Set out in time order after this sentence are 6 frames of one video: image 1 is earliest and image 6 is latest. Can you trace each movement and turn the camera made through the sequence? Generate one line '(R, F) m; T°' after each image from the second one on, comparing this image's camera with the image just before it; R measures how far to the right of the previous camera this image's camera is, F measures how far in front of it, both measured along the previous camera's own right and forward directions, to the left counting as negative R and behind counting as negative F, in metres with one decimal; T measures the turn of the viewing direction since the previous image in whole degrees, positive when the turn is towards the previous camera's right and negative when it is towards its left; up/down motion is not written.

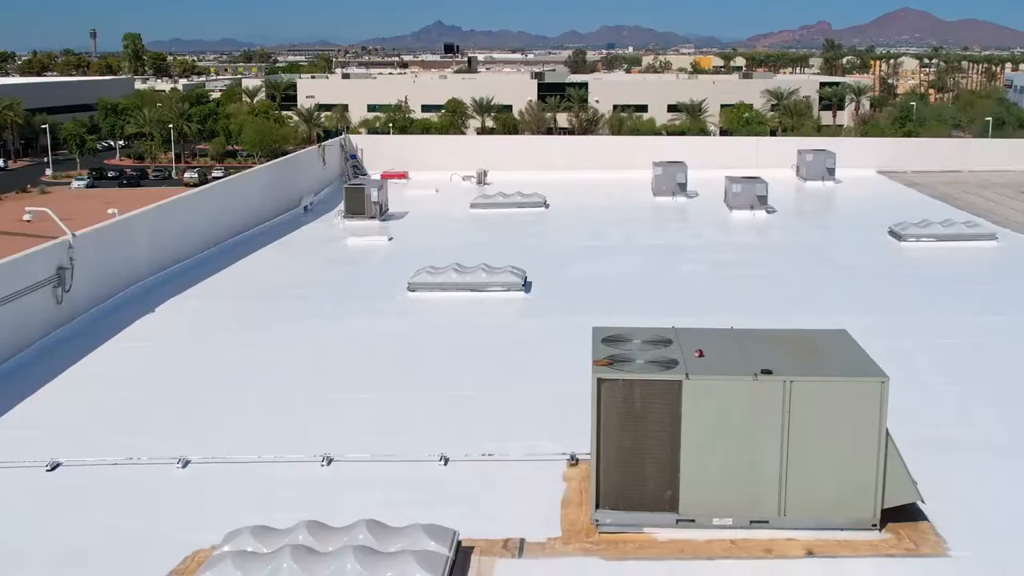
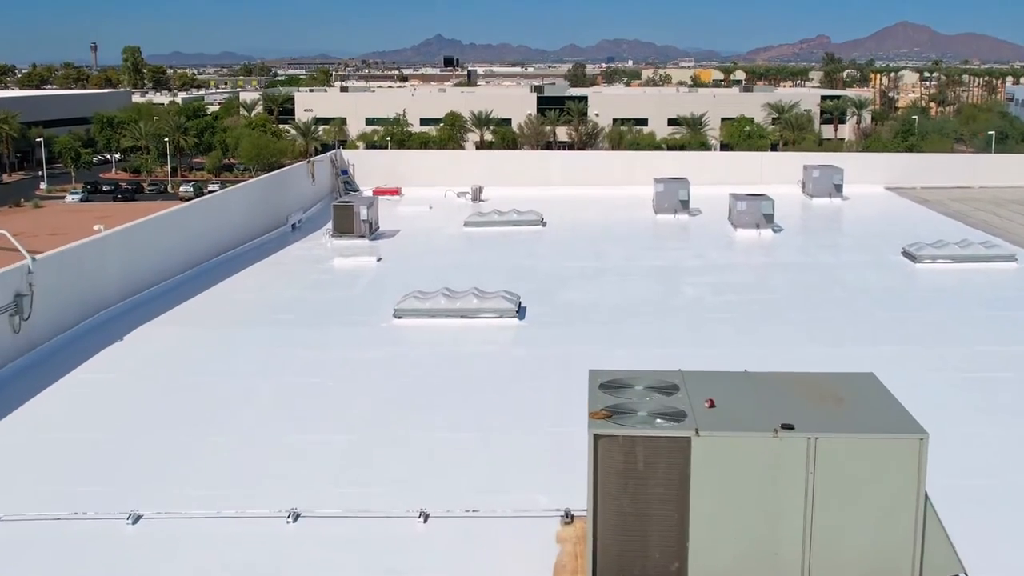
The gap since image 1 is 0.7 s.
(+0.1, +0.6) m; 0°
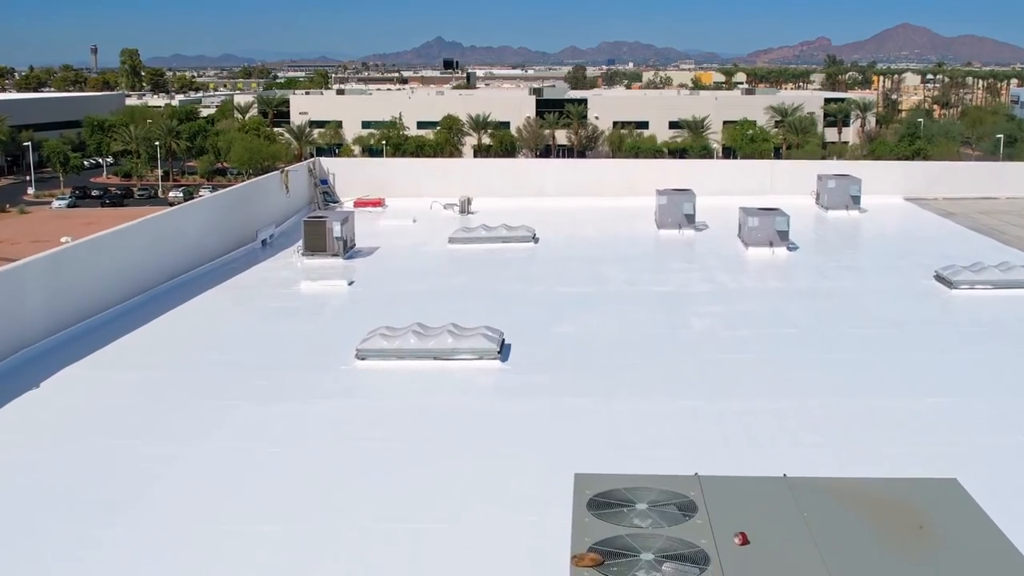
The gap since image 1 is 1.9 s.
(+0.1, +1.3) m; 0°
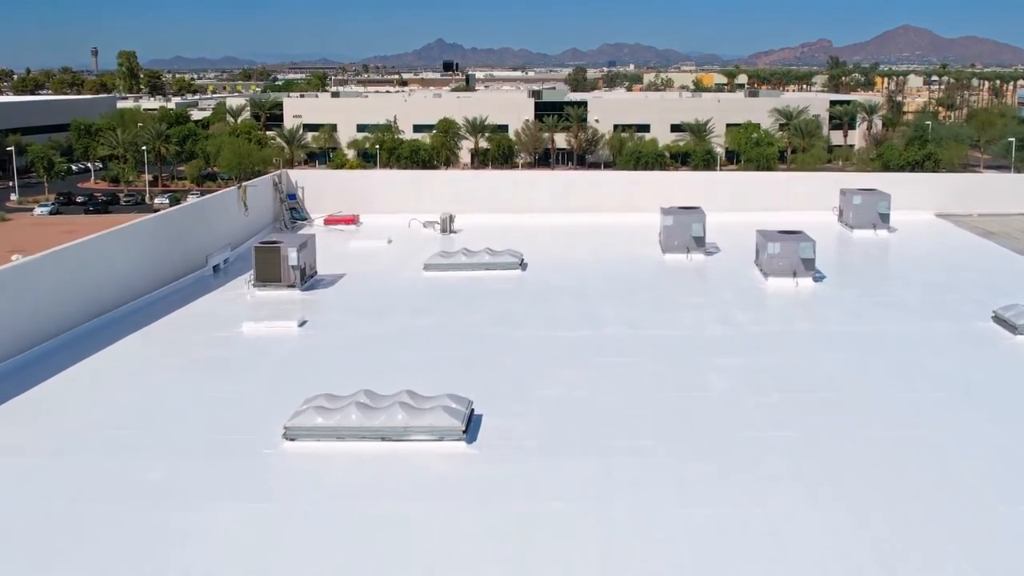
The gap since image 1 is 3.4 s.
(+0.2, +1.8) m; 0°
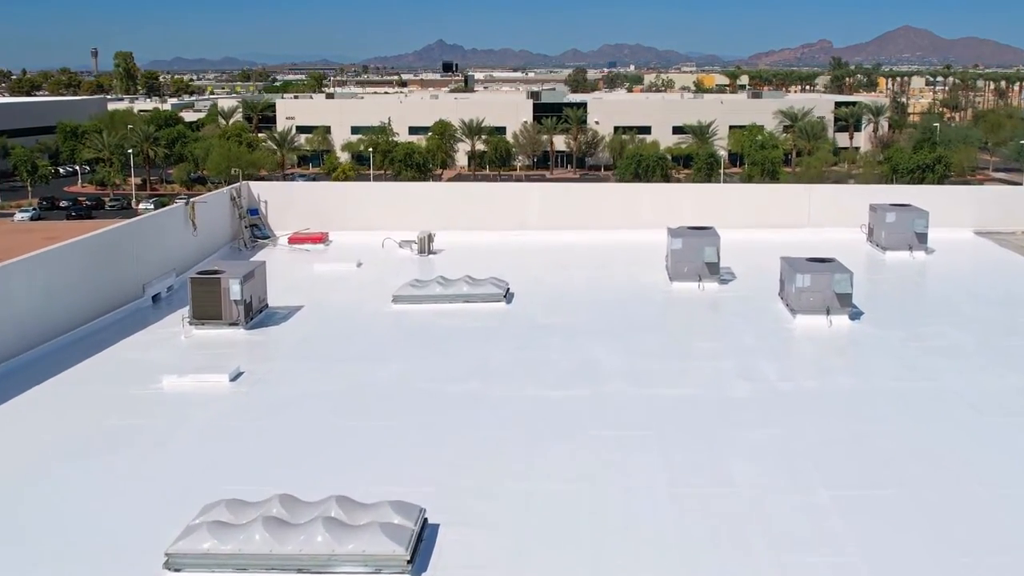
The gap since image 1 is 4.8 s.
(+0.2, +1.8) m; 0°
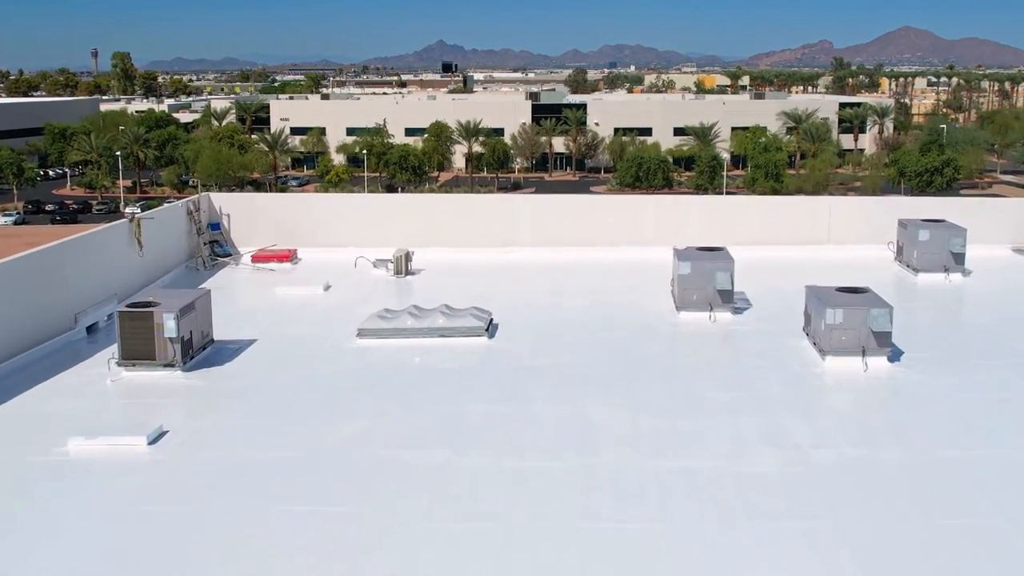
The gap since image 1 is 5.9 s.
(+0.1, +1.4) m; 0°
